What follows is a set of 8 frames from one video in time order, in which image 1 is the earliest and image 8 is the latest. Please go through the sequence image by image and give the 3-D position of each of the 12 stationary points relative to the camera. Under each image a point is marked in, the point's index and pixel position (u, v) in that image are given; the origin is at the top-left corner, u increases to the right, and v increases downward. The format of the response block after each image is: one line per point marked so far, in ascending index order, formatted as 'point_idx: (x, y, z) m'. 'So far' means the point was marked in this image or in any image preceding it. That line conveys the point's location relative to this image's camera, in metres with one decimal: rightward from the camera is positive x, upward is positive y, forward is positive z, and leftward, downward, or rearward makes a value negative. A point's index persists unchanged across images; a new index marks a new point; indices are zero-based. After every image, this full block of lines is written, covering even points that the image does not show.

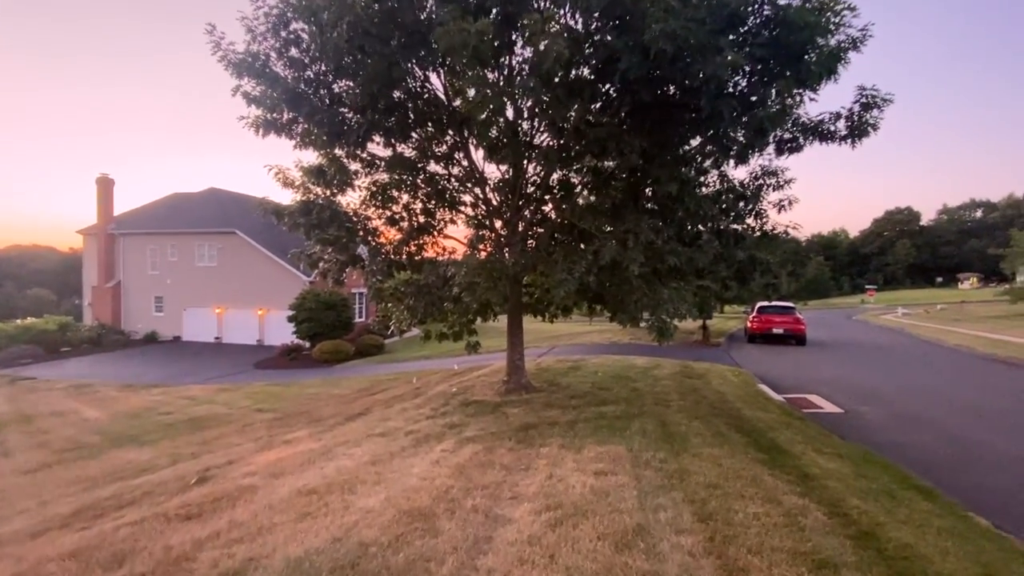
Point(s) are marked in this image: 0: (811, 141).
0: (+5.1, +2.5, +8.3) m
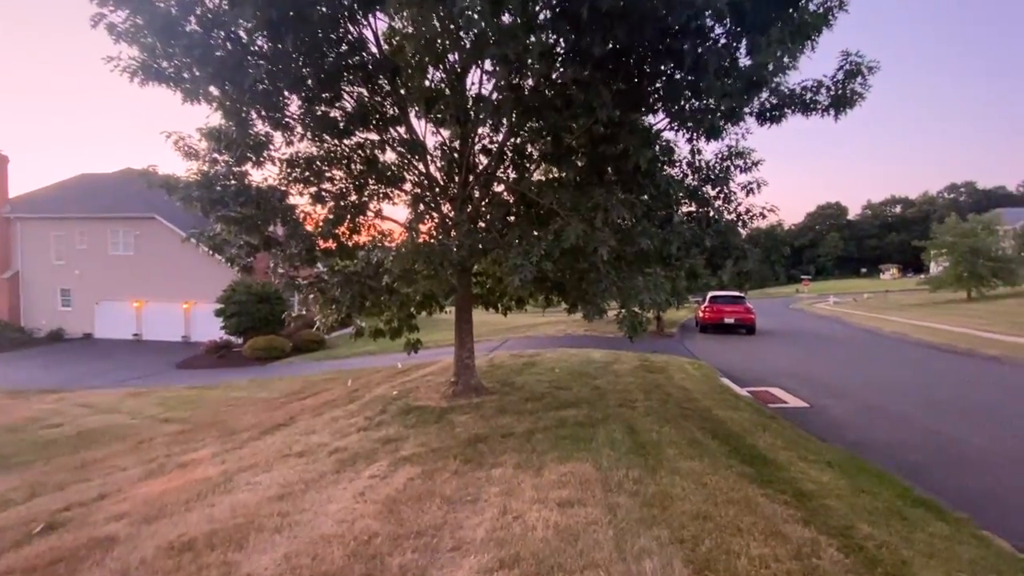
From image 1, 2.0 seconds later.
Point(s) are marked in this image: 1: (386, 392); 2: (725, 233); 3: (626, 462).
0: (+4.3, +2.7, +7.4) m
1: (-2.8, -2.4, +10.9) m
2: (+3.5, +0.9, +7.8) m
3: (+1.4, -2.1, +5.8) m
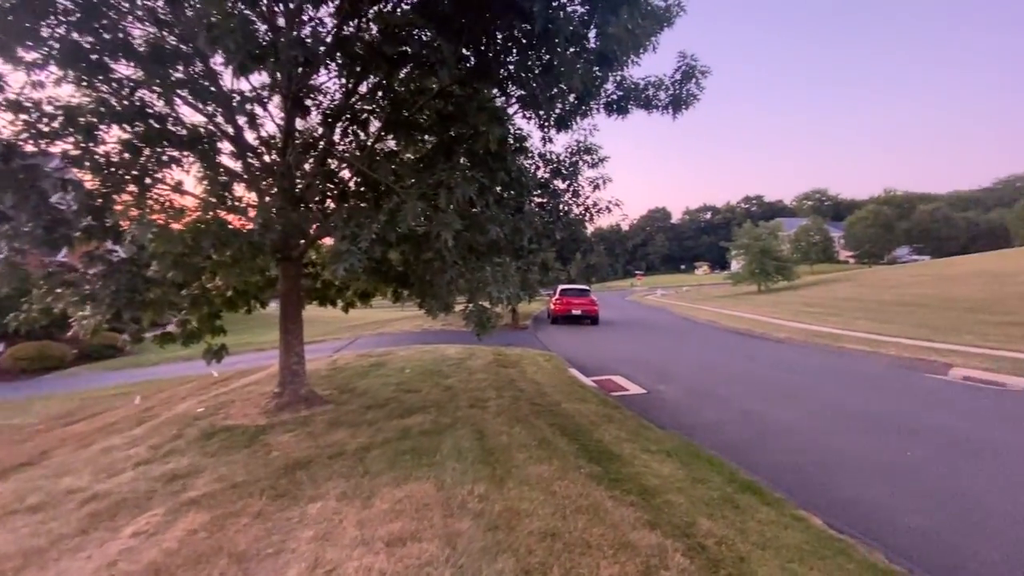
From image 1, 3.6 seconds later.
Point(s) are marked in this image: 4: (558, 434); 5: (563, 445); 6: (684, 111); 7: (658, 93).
0: (+1.9, +2.8, +7.5) m
1: (-5.9, -2.2, +8.8) m
2: (+1.0, +1.0, +7.7) m
3: (-0.4, -2.0, +5.2) m
4: (+0.6, -2.1, +6.7) m
5: (+0.7, -2.1, +6.3) m
6: (+2.7, +2.8, +7.6) m
7: (+2.2, +3.0, +7.3) m
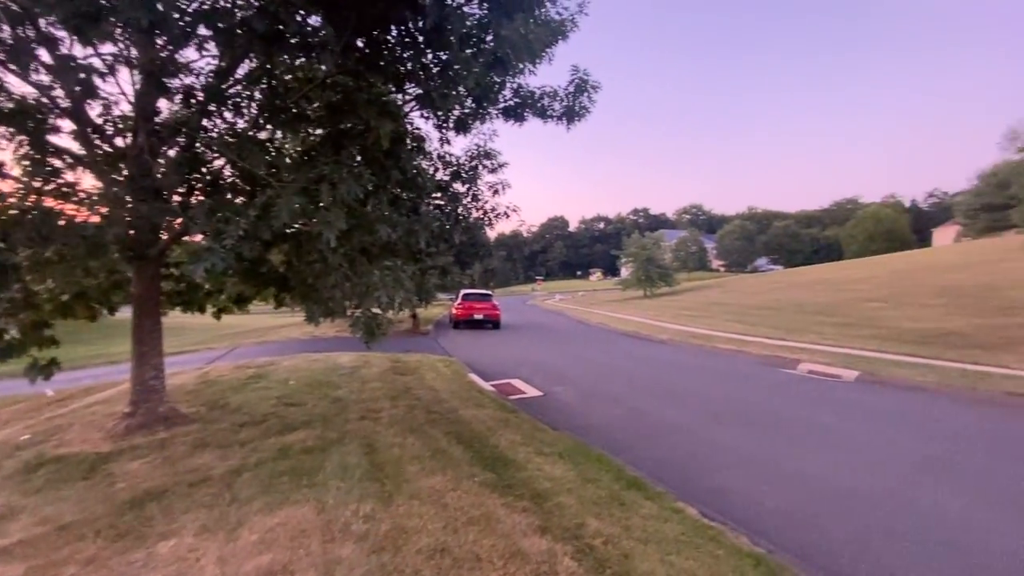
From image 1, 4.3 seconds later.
0: (+0.3, +2.7, +7.6) m
1: (-7.6, -2.3, +7.3) m
2: (-0.6, +0.9, +7.6) m
3: (-1.6, -2.1, +4.9) m
4: (-0.8, -2.1, +6.6) m
5: (-0.7, -2.1, +6.1) m
6: (+1.0, +2.7, +7.9) m
7: (+0.6, +2.9, +7.5) m
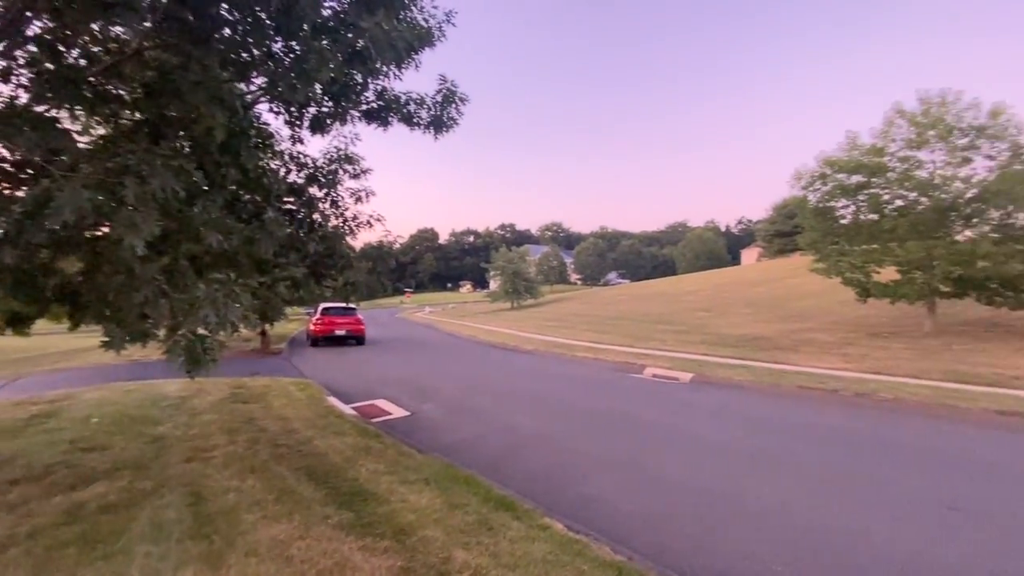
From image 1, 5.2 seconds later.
0: (-1.7, +2.5, +7.2) m
1: (-9.3, -2.5, +4.7) m
2: (-2.6, +0.7, +6.9) m
3: (-2.8, -2.2, +4.0) m
4: (-2.5, -2.3, +5.8) m
5: (-2.3, -2.3, +5.4) m
6: (-1.1, +2.5, +7.7) m
7: (-1.4, +2.7, +7.2) m
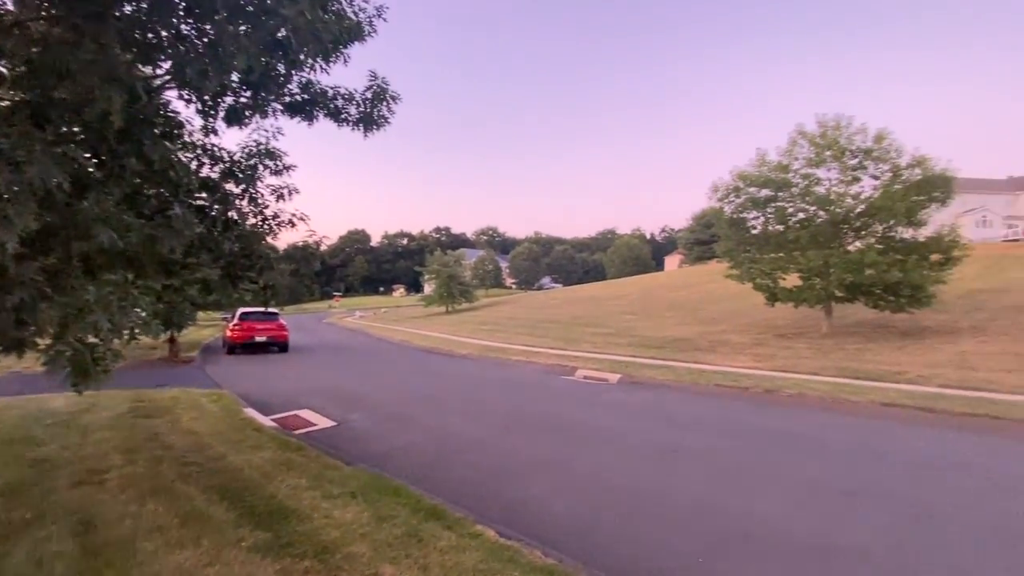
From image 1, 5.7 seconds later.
0: (-2.7, +2.5, +6.9) m
1: (-9.9, -2.5, +3.4) m
2: (-3.6, +0.6, +6.5) m
3: (-3.3, -2.2, +3.5) m
4: (-3.3, -2.4, +5.4) m
5: (-3.0, -2.3, +5.0) m
6: (-2.2, +2.4, +7.5) m
7: (-2.4, +2.6, +7.0) m
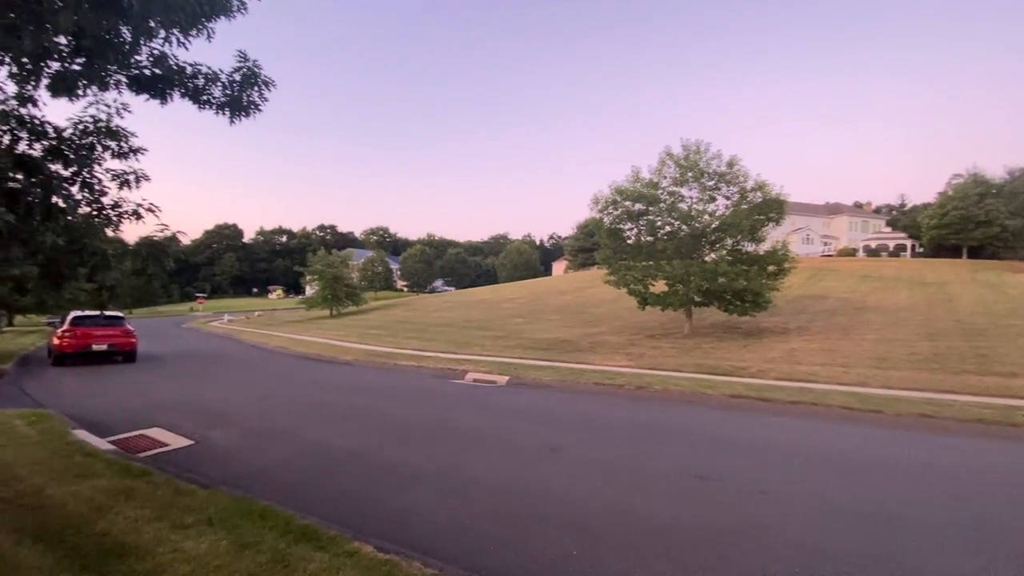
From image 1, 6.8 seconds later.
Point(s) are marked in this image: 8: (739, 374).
0: (-4.2, +2.4, +6.1) m
1: (-10.4, -2.4, +1.0) m
2: (-5.0, +0.6, +5.5) m
3: (-4.1, -2.2, +2.6) m
4: (-4.5, -2.4, +4.4) m
5: (-4.1, -2.3, +4.2) m
6: (-3.8, +2.4, +6.8) m
7: (-3.9, +2.6, +6.3) m
8: (+7.1, -2.7, +15.1) m
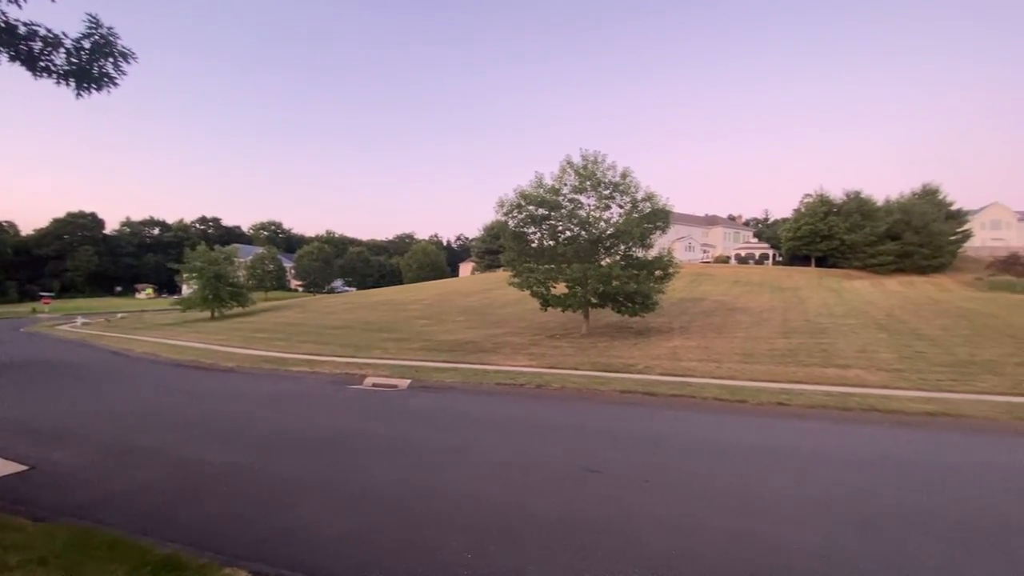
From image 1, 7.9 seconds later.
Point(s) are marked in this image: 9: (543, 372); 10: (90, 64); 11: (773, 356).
0: (-5.4, +2.4, +5.2) m
1: (-10.5, -2.3, -1.1) m
2: (-6.0, +0.7, +4.4) m
3: (-4.6, -2.2, +1.8) m
4: (-5.3, -2.3, +3.5) m
5: (-5.0, -2.3, +3.3) m
6: (-5.1, +2.4, +5.9) m
7: (-5.1, +2.6, +5.4) m
8: (+3.9, -2.8, +16.1) m
9: (+1.1, -2.8, +16.2) m
10: (-5.0, +2.6, +5.7) m
11: (+10.1, -2.6, +18.7) m
